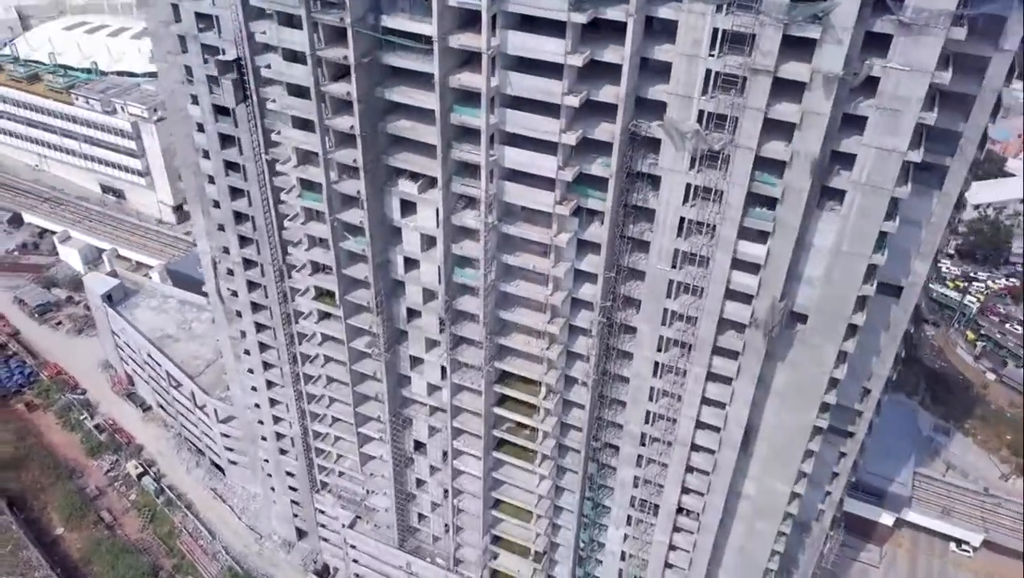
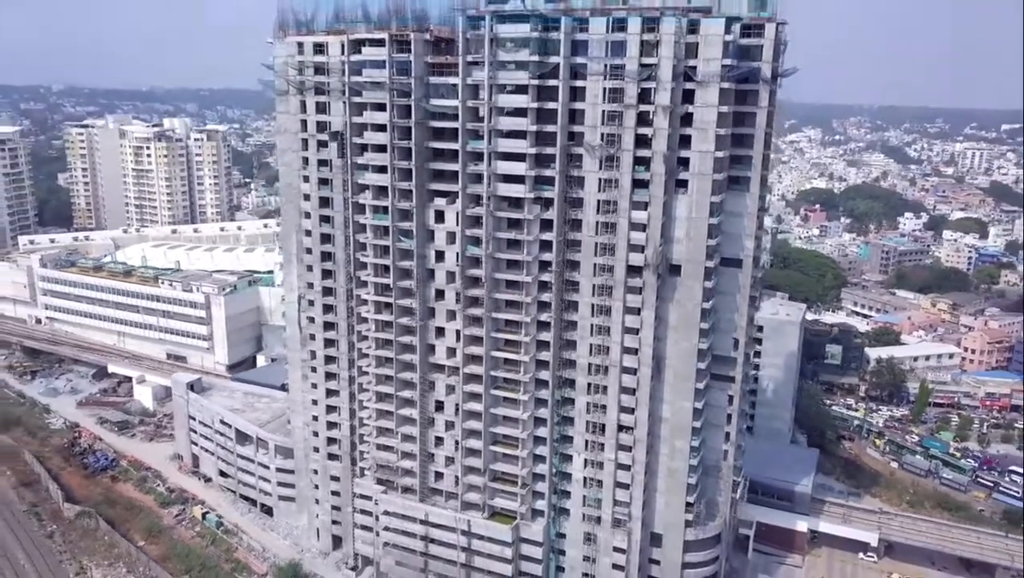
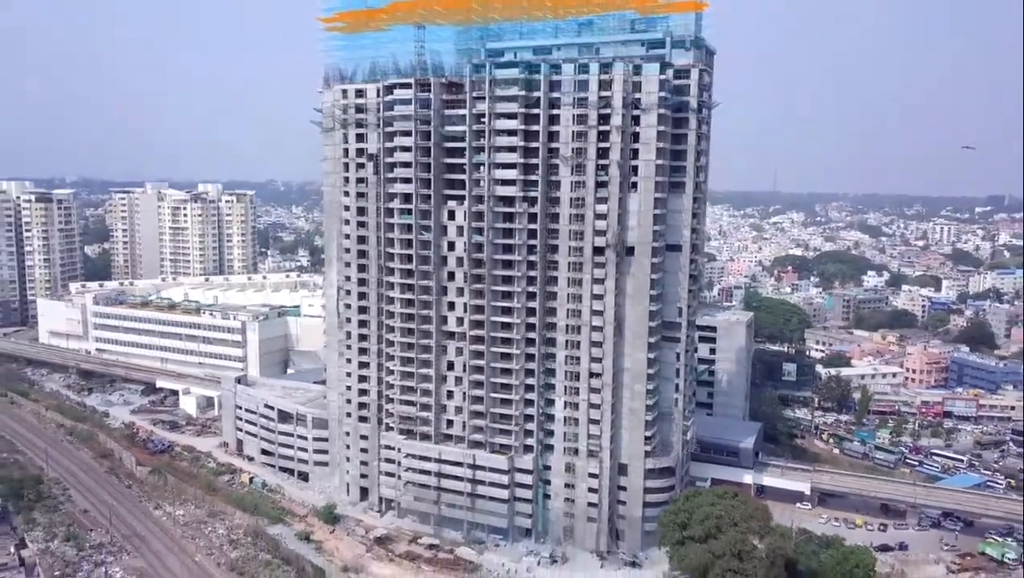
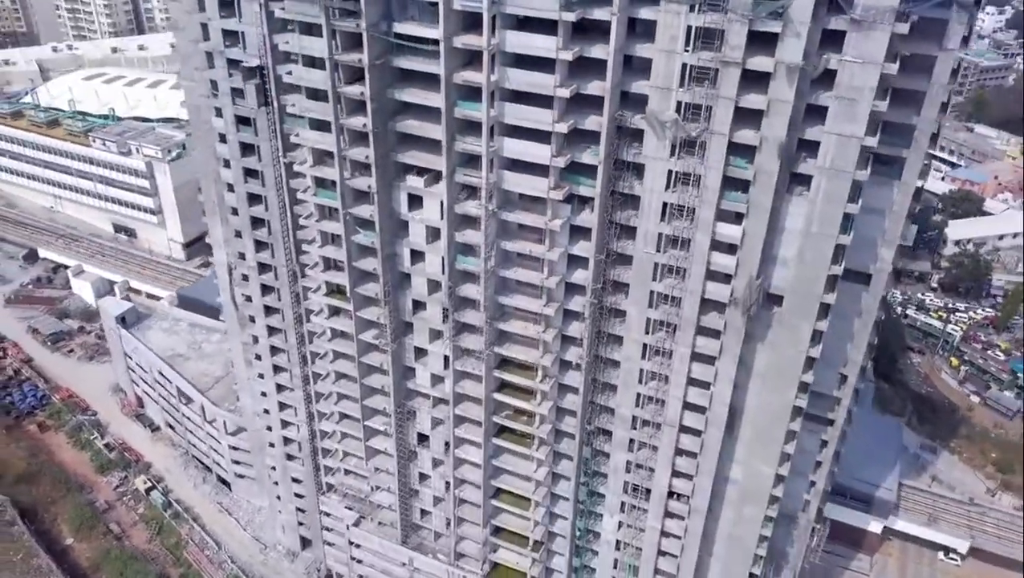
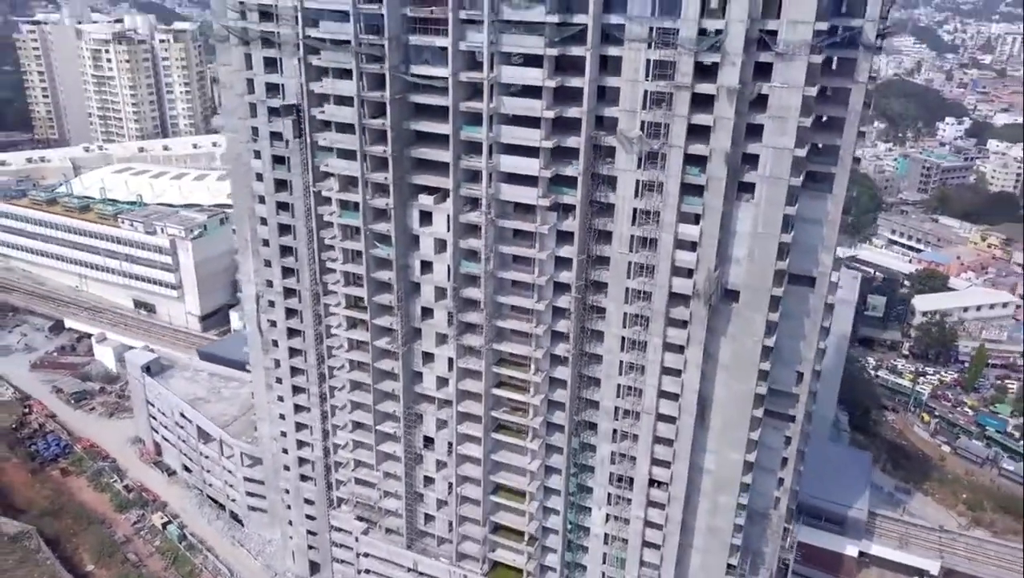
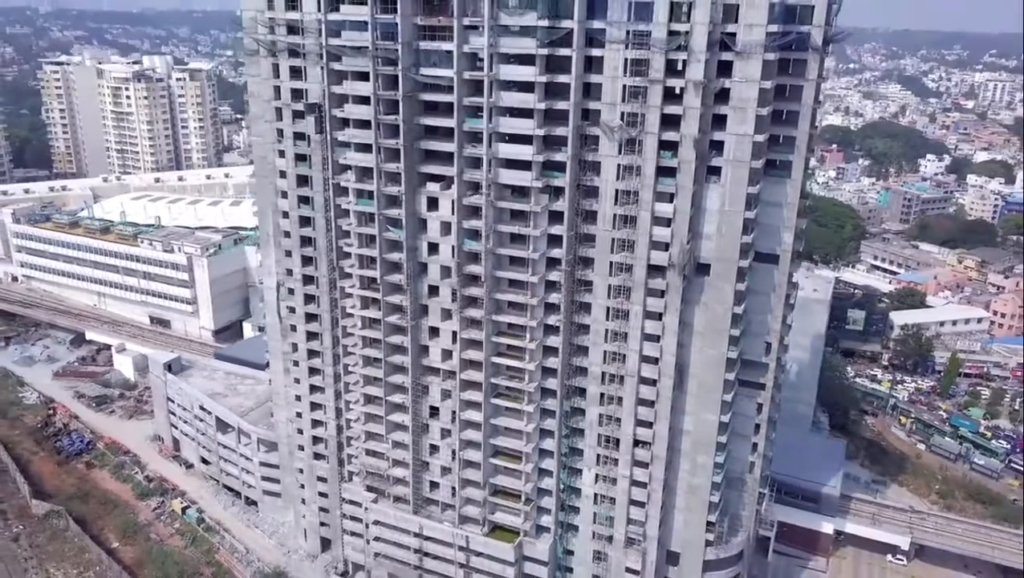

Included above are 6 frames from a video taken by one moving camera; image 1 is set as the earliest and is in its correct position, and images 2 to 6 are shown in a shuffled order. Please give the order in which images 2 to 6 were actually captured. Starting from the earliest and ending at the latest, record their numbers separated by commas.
4, 5, 6, 2, 3
